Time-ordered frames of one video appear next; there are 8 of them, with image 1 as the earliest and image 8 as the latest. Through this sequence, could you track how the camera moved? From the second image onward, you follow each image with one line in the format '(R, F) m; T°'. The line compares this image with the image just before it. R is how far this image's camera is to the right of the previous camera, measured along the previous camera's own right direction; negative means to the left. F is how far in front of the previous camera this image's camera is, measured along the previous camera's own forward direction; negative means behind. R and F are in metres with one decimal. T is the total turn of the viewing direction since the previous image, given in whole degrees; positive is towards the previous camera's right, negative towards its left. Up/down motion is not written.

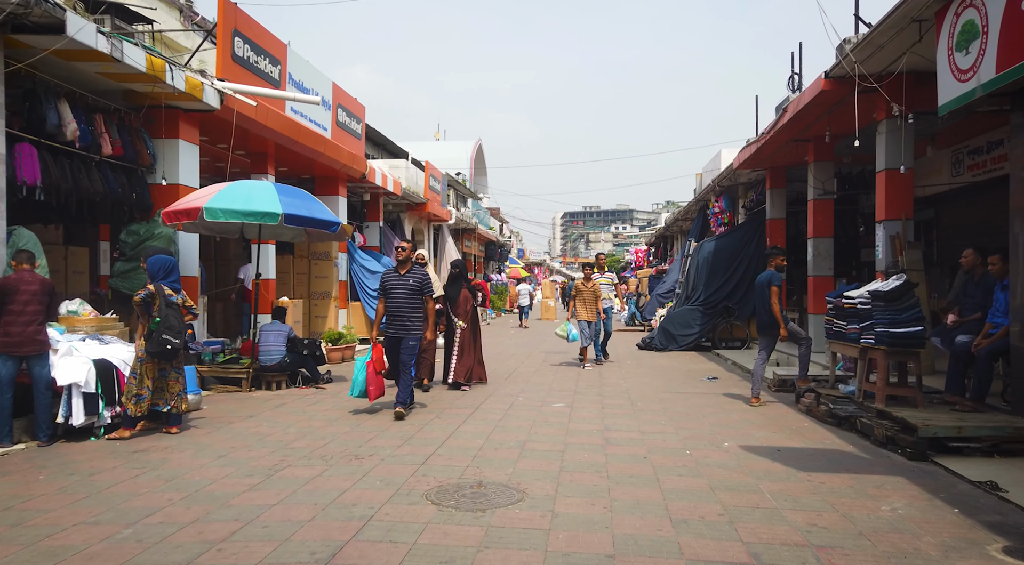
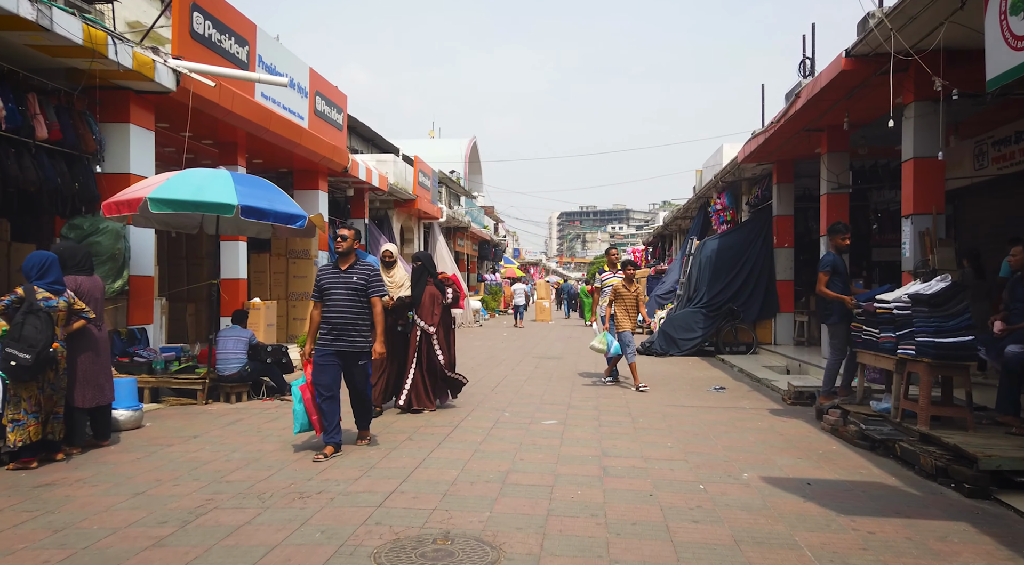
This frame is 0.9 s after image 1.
(+0.1, +0.9) m; 0°
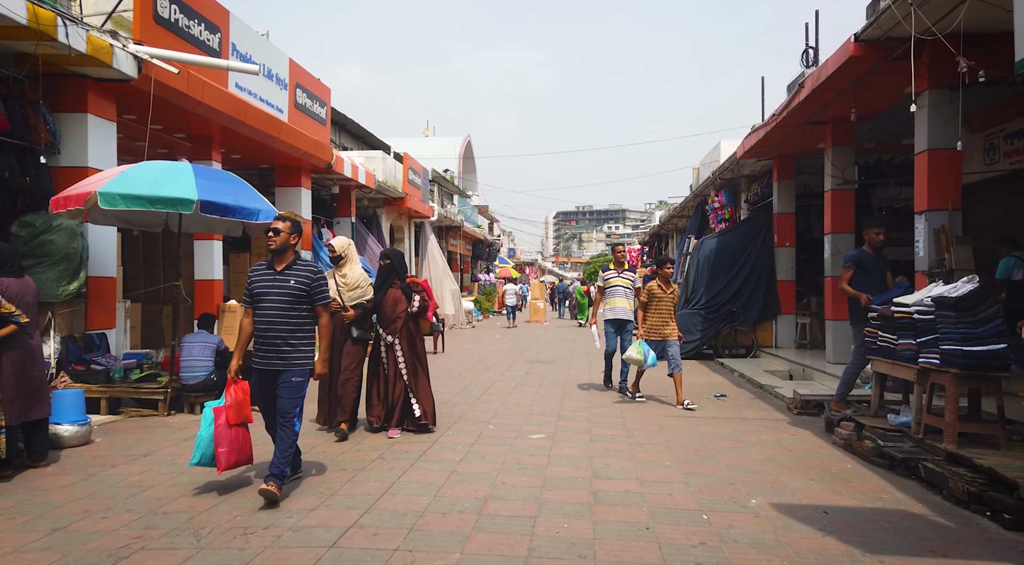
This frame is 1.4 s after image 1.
(+0.1, +0.6) m; 0°
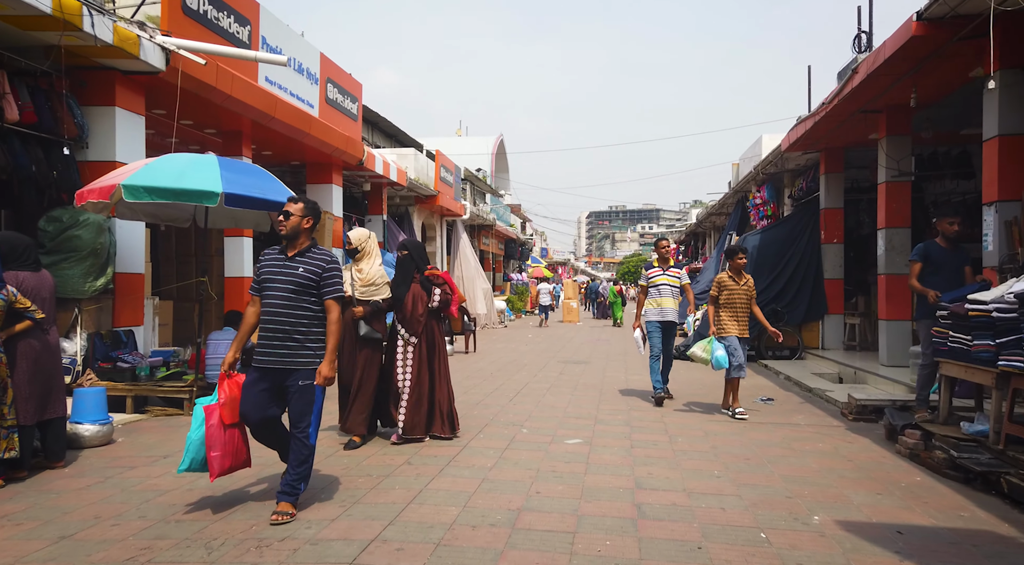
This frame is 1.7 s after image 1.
(0.0, +0.3) m; -2°
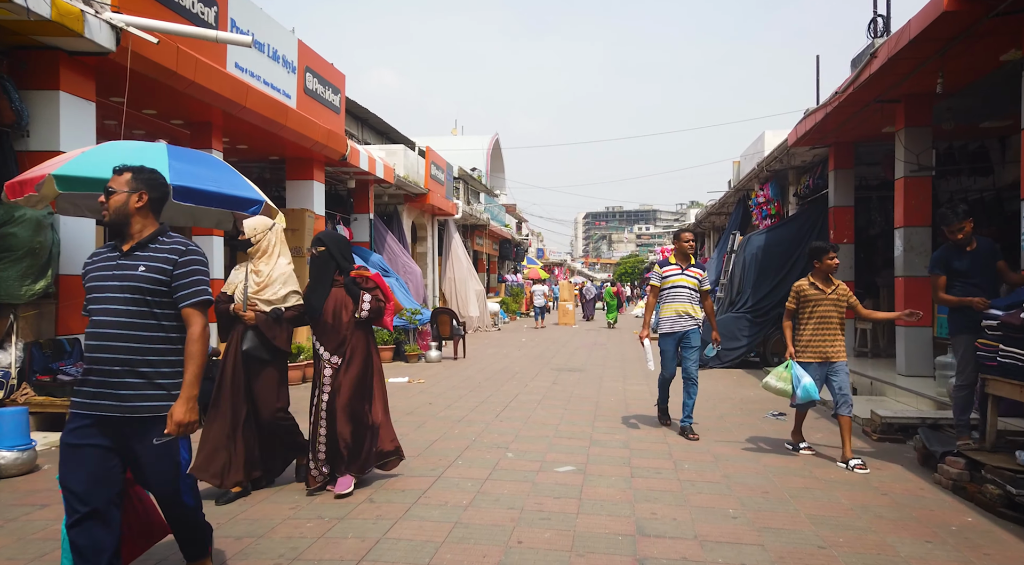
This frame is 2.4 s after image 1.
(+0.1, +0.7) m; 0°
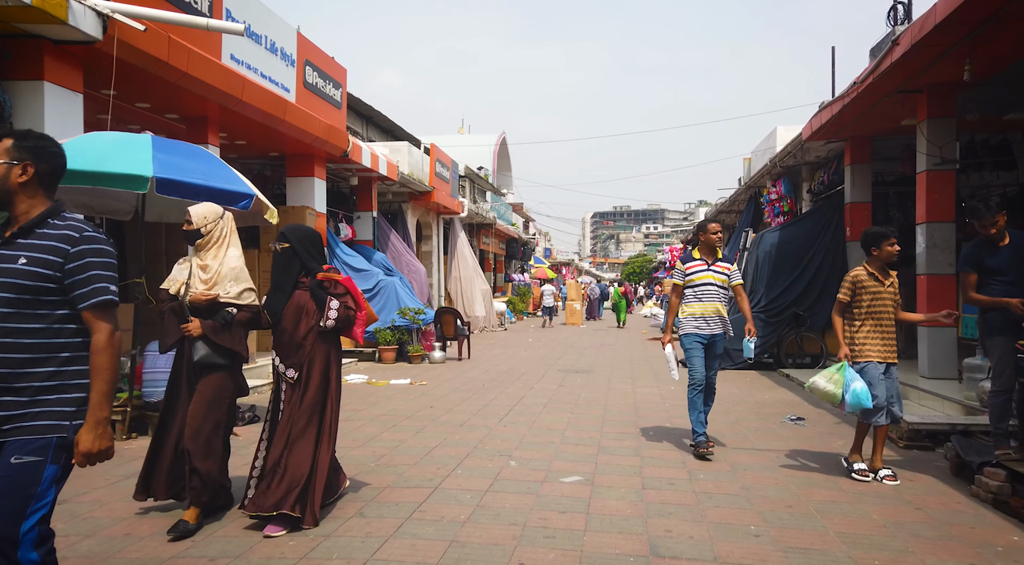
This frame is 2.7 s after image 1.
(0.0, +0.3) m; -1°
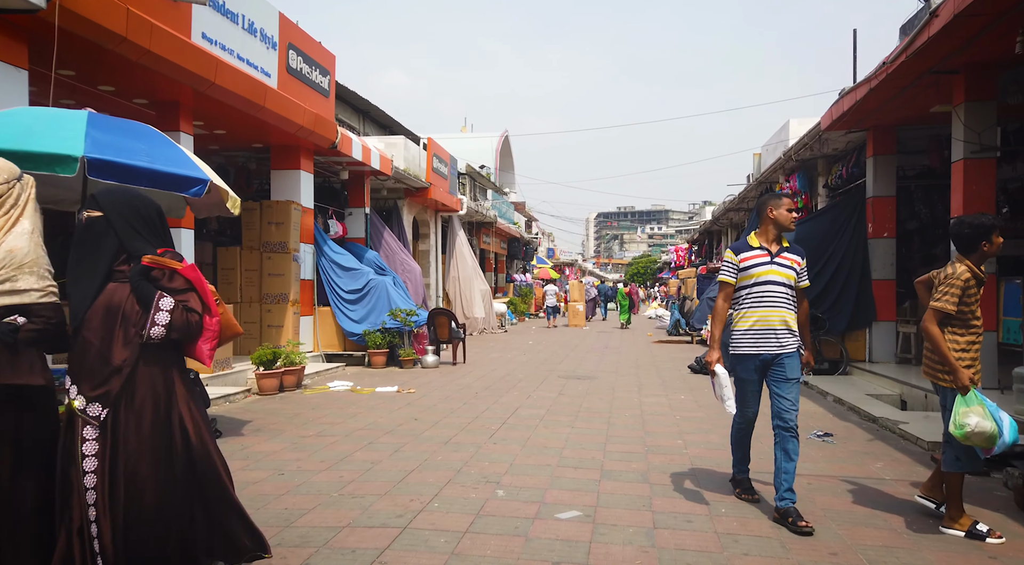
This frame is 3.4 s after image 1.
(+0.1, +0.8) m; 0°
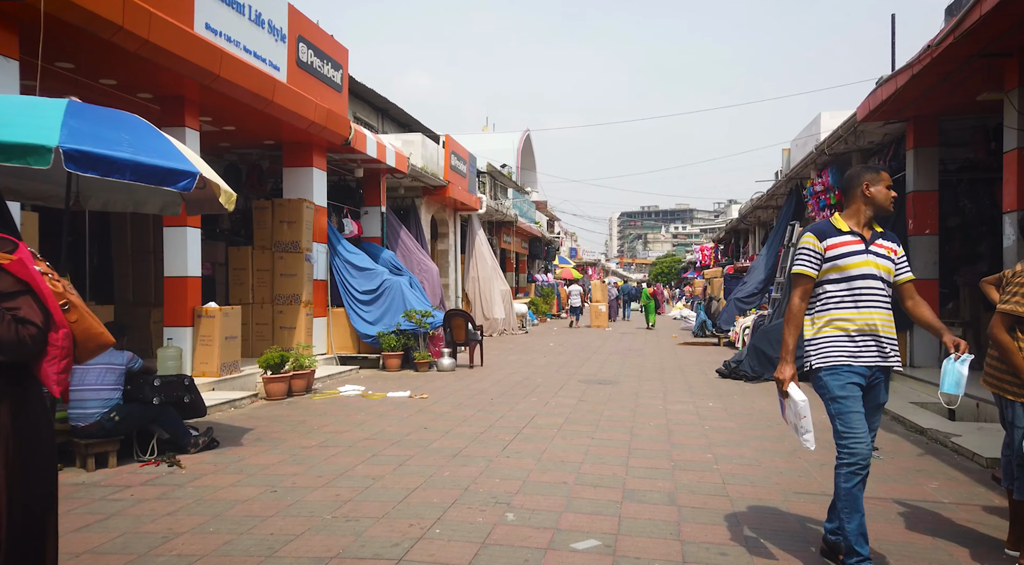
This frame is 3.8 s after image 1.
(+0.1, +0.4) m; -2°
